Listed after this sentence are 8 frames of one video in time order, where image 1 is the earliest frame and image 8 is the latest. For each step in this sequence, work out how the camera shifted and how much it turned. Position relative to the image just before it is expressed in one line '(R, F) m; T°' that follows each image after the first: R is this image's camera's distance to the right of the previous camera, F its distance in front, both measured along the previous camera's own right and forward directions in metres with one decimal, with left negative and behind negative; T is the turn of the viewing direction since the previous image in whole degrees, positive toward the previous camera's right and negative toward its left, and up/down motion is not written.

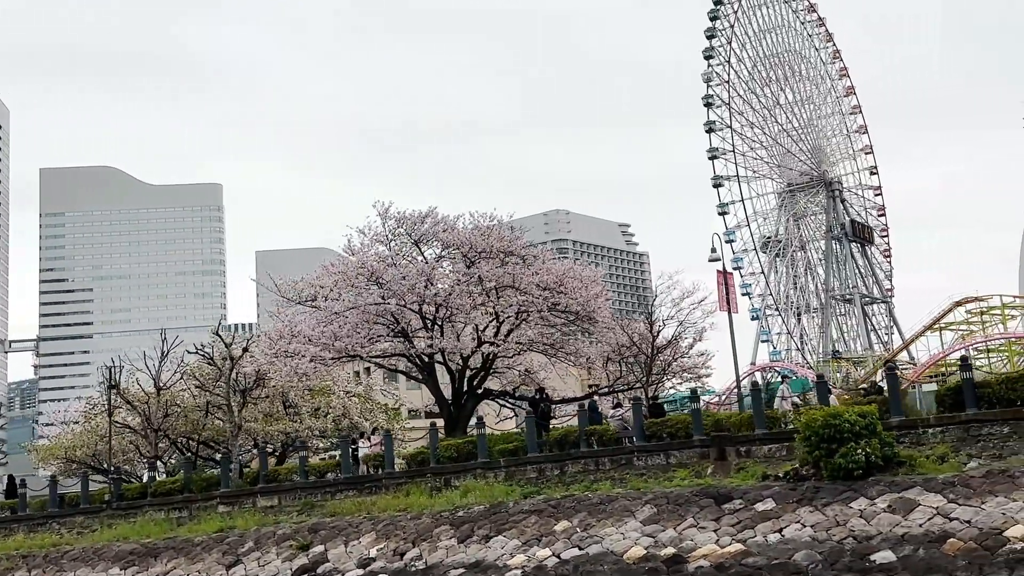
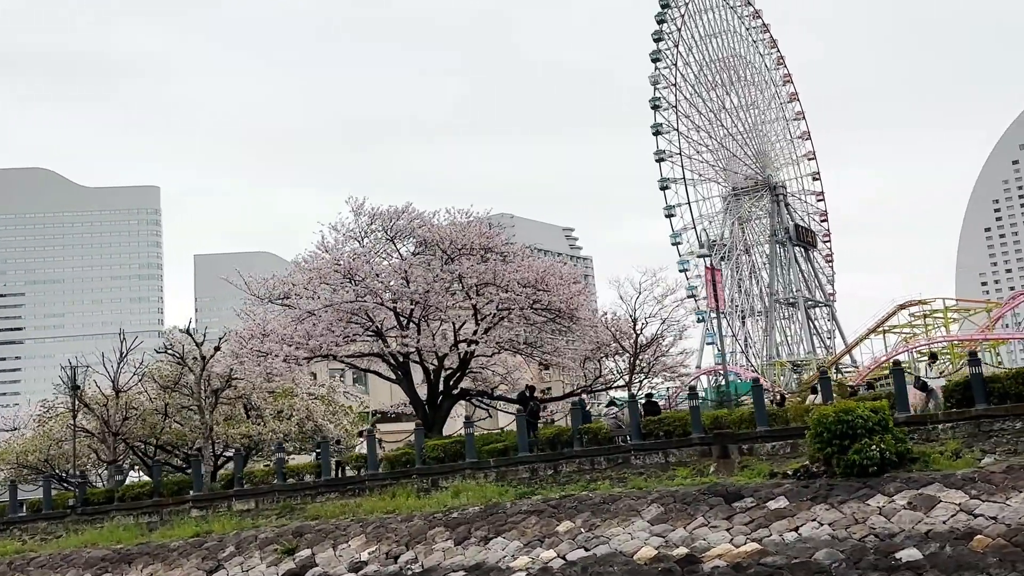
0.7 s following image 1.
(-0.7, +0.5) m; +3°
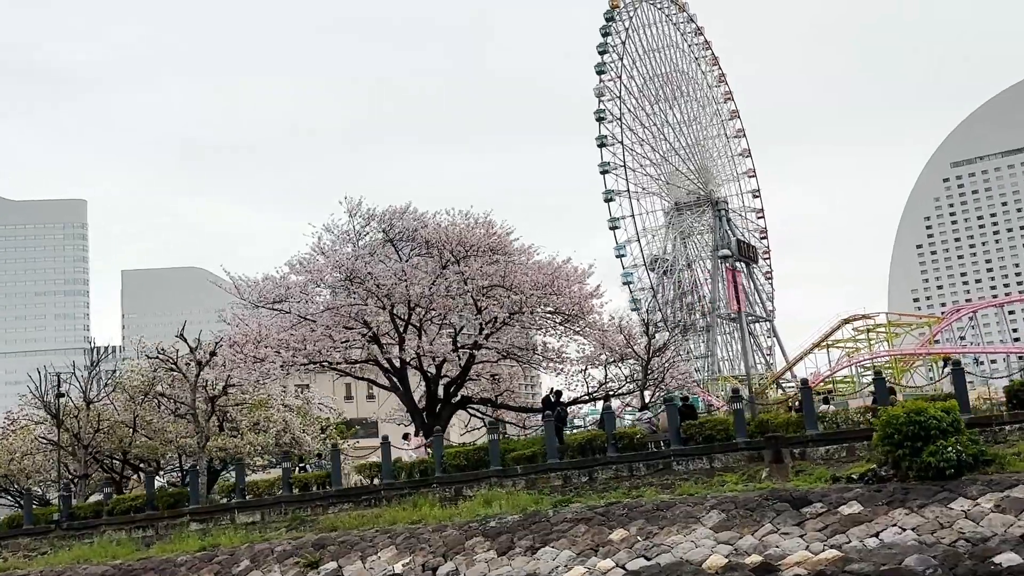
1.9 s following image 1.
(-1.4, +0.8) m; +3°
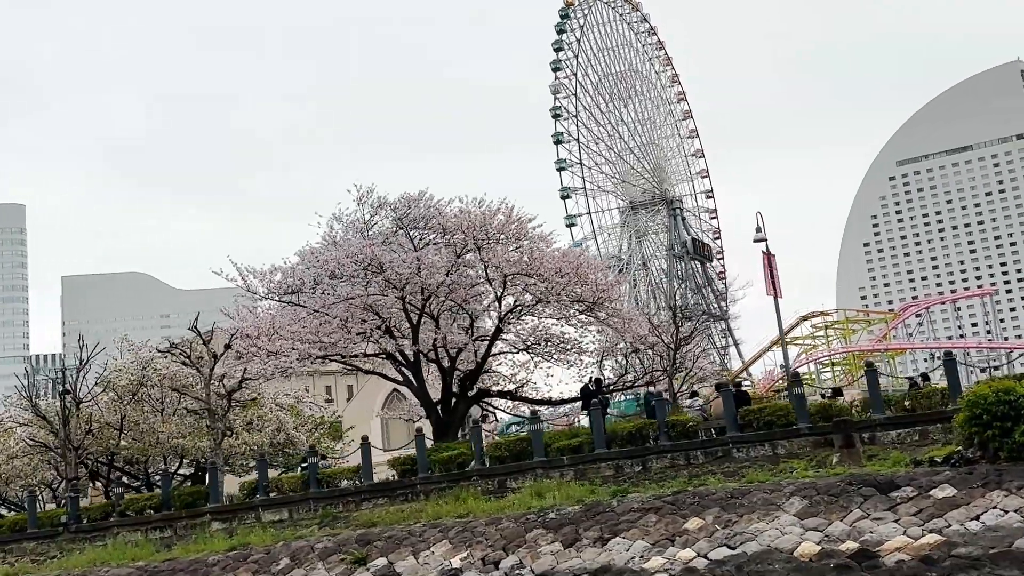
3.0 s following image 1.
(-1.4, +0.7) m; +2°
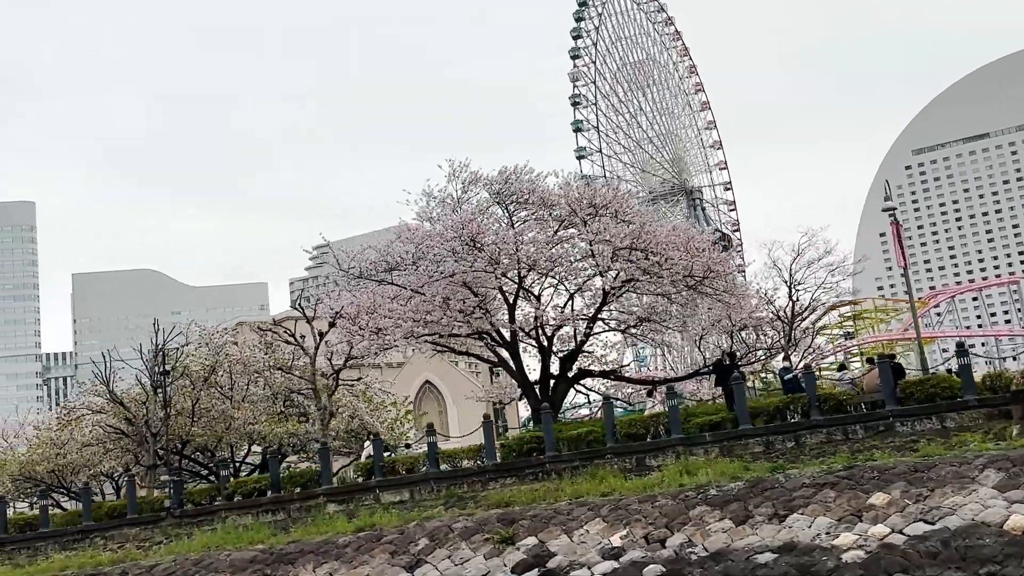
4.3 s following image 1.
(-1.9, +0.7) m; -1°
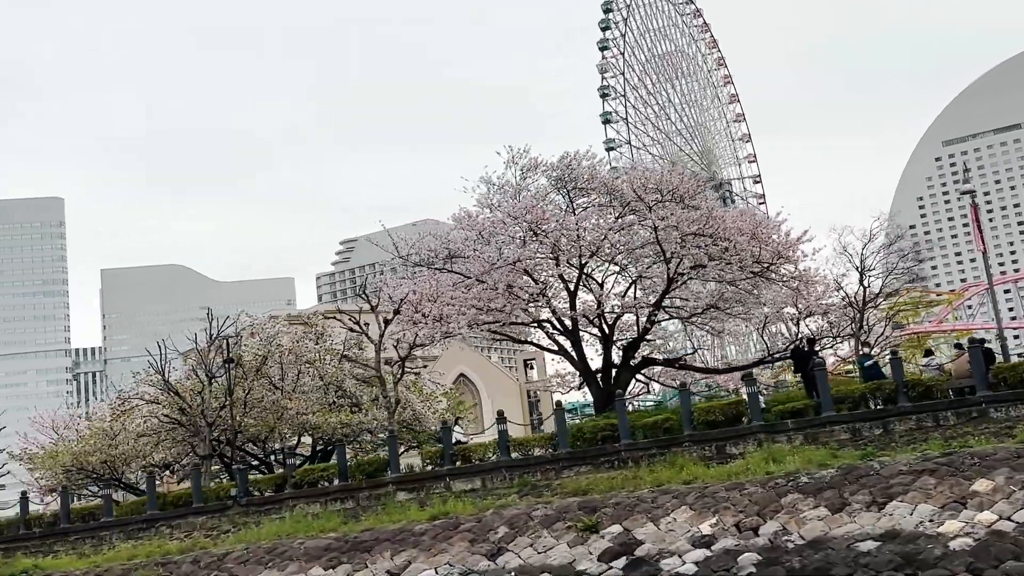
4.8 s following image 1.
(-0.7, +0.2) m; -1°
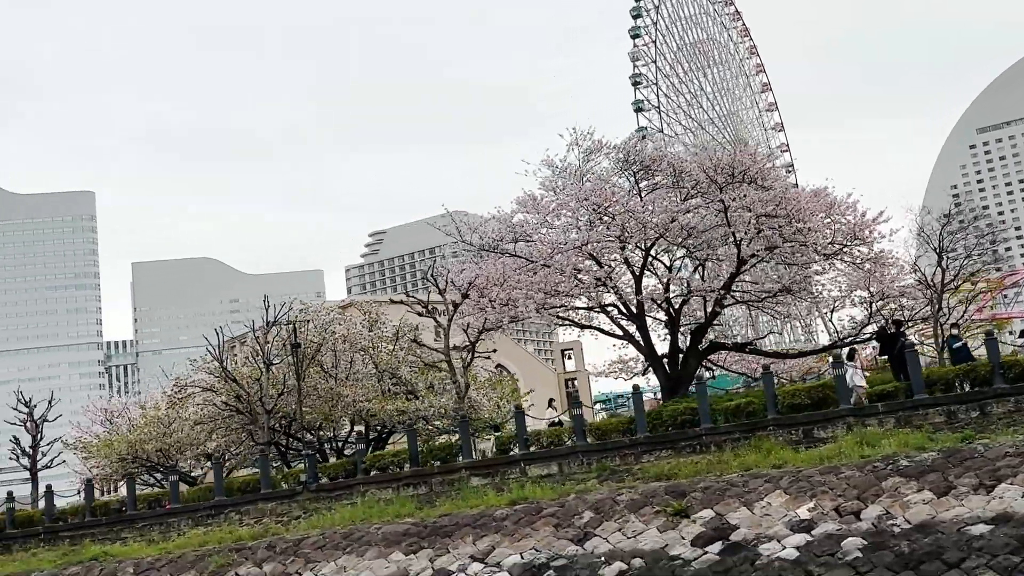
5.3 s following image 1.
(-0.7, +0.3) m; -2°
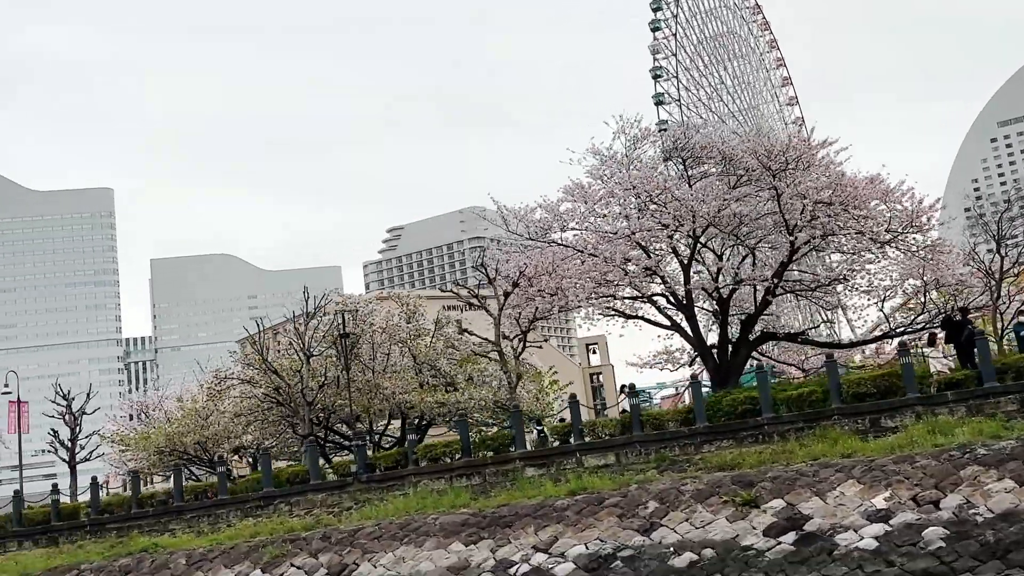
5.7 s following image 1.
(-0.6, +0.2) m; -1°
